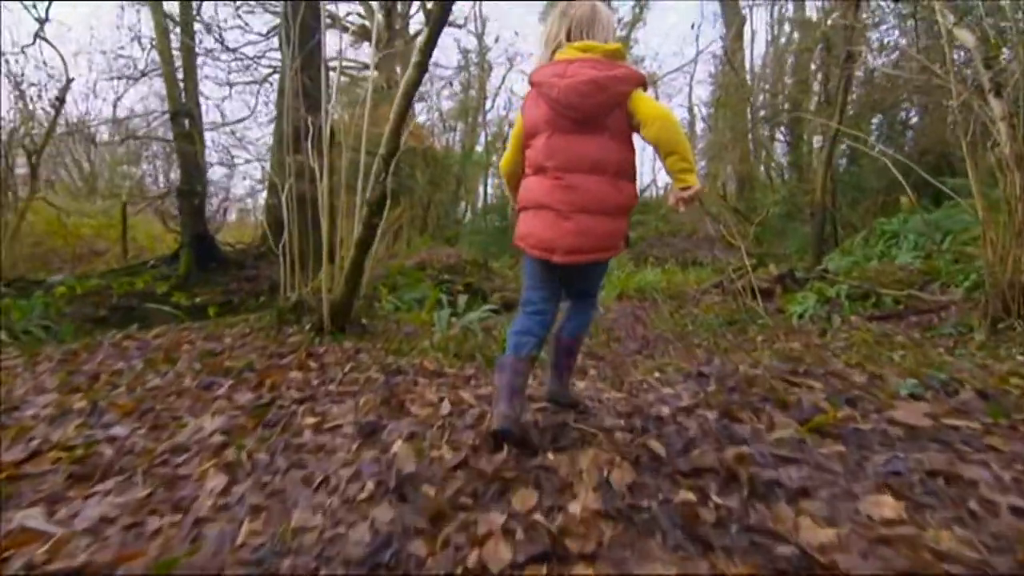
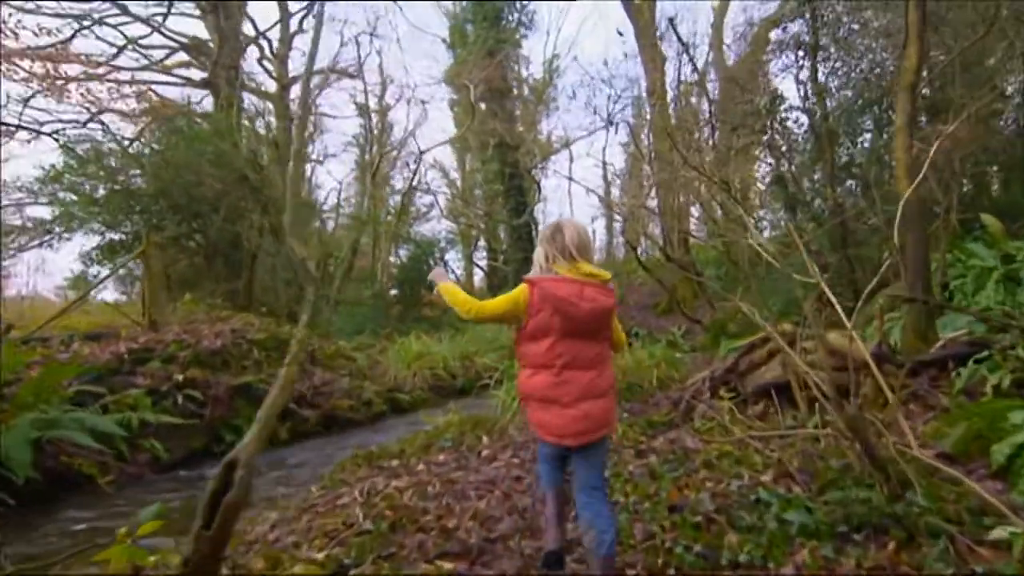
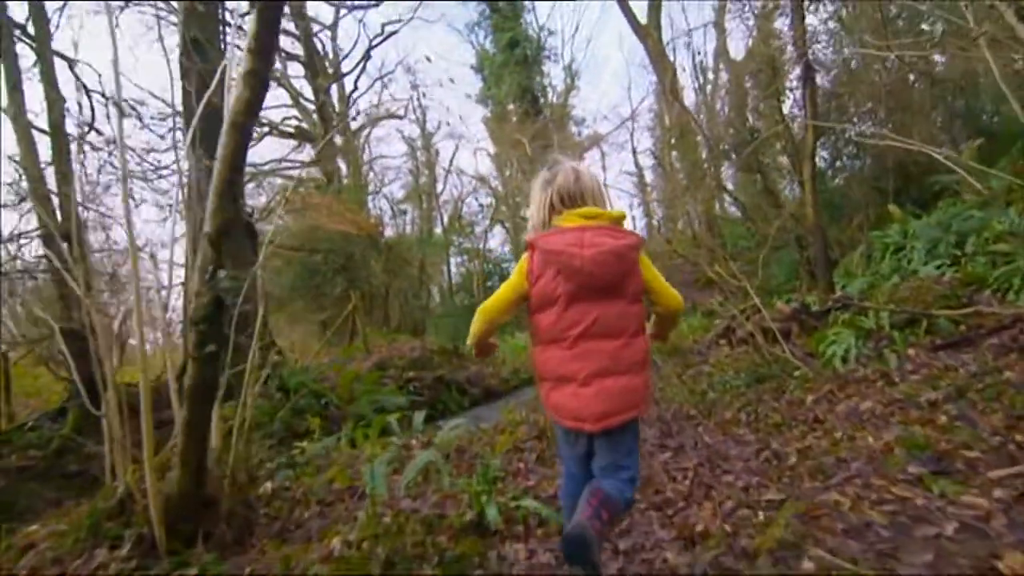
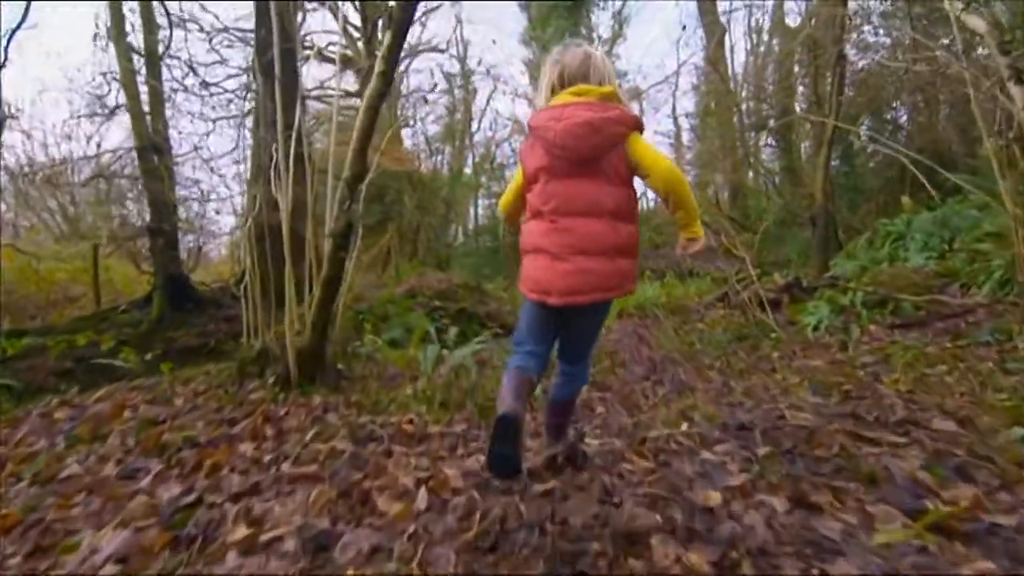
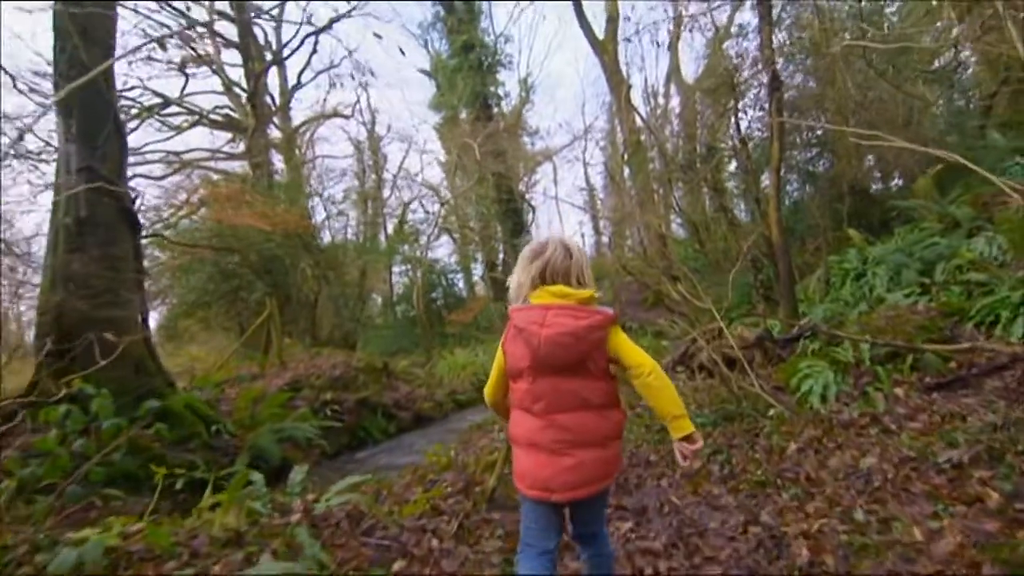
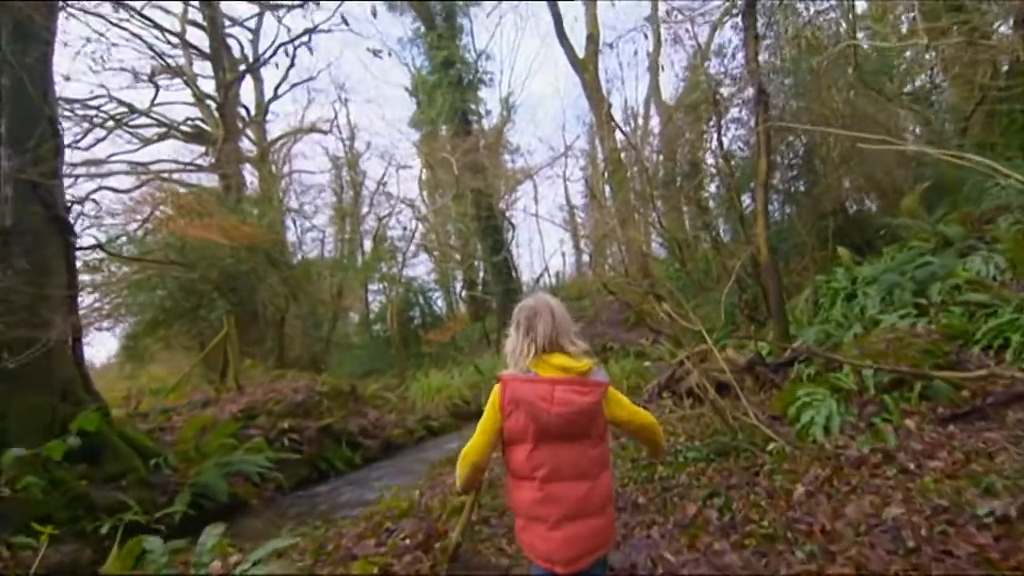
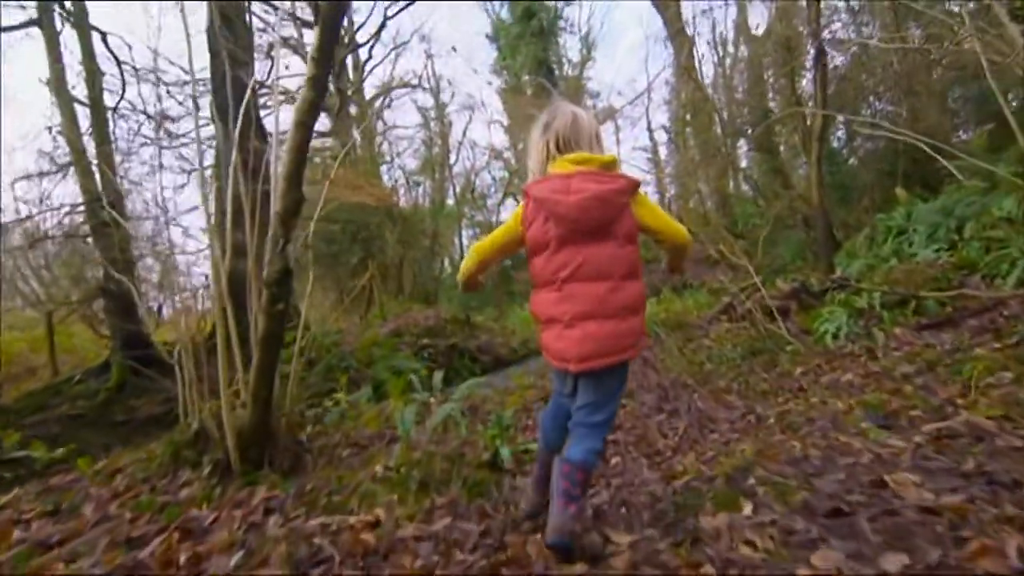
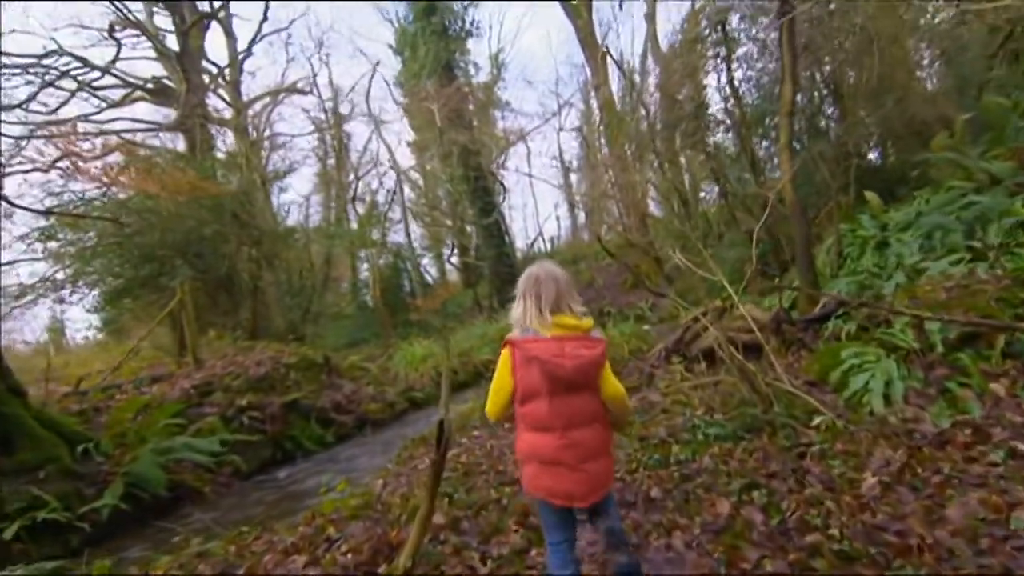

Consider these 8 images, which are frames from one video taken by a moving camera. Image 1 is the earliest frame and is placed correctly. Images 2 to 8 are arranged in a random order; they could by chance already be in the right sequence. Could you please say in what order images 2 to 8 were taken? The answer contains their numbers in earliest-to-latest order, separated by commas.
4, 7, 3, 5, 6, 8, 2
